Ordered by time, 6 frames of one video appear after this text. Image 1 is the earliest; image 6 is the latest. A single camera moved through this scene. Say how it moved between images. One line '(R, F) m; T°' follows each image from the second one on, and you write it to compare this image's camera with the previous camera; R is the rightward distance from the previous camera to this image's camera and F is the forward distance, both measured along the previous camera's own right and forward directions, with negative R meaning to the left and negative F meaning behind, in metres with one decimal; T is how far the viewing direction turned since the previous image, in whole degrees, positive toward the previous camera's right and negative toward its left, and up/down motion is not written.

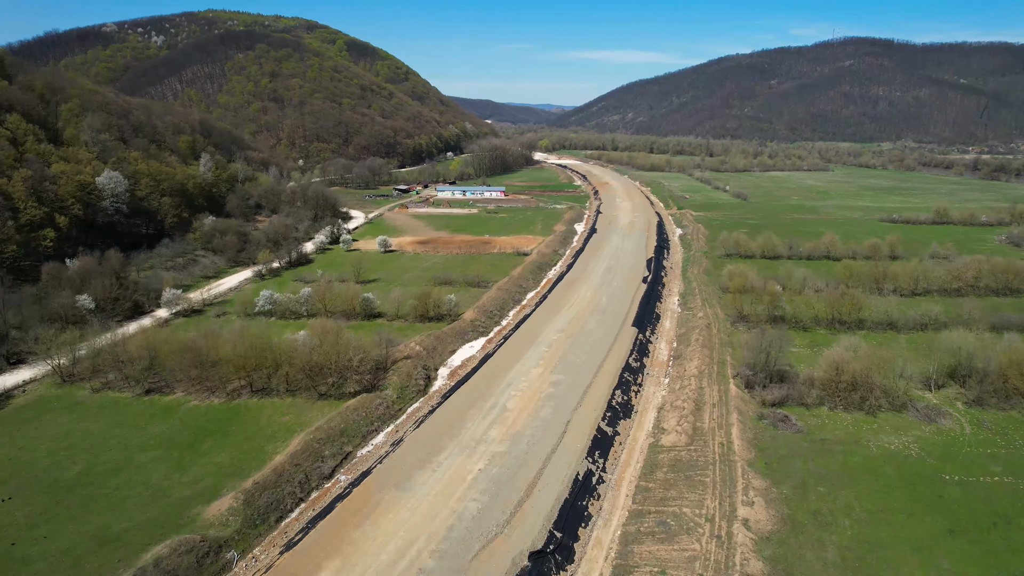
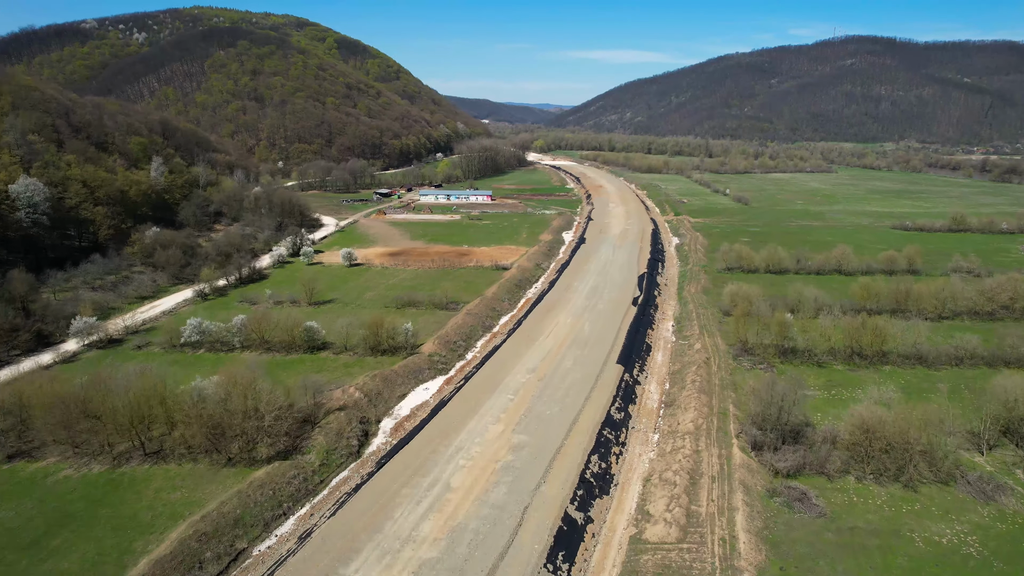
(+1.1, +4.6) m; 0°
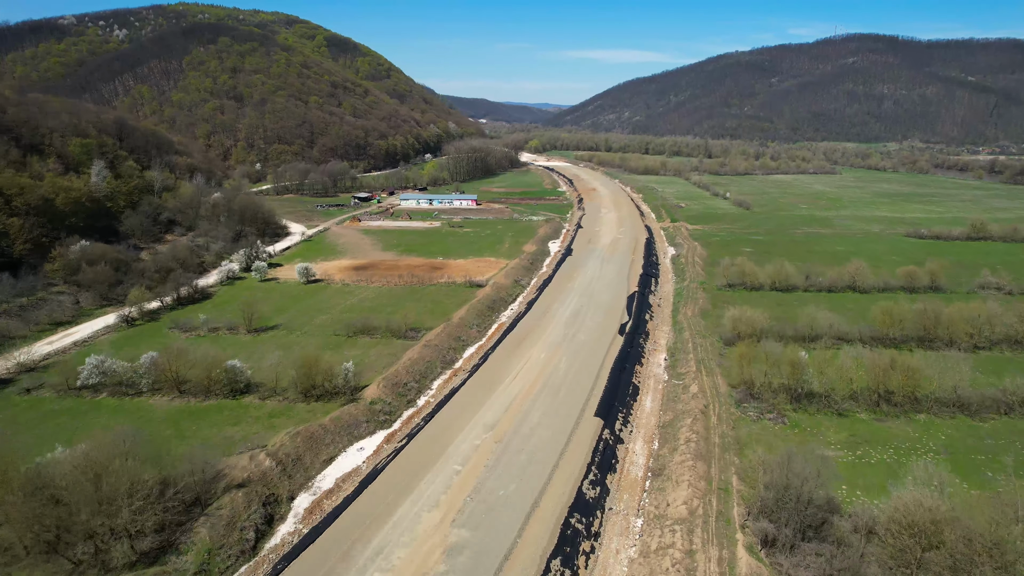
(+1.1, +4.6) m; 0°
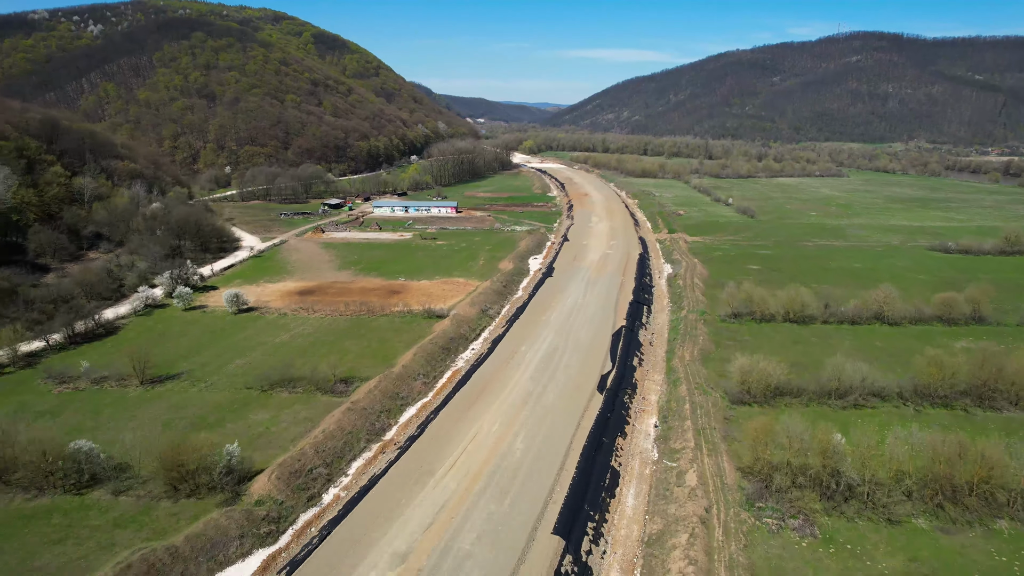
(+1.3, +5.9) m; 0°
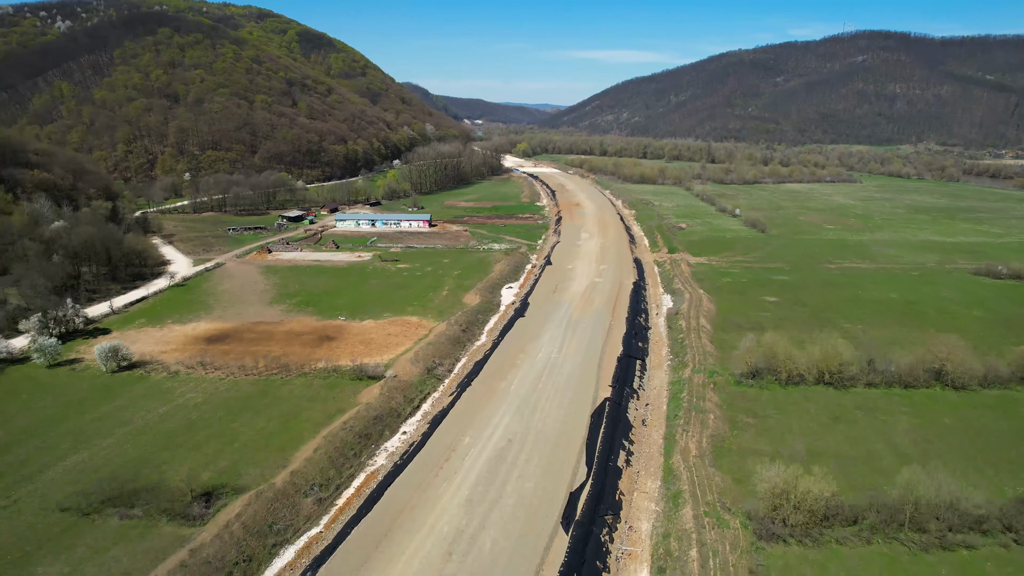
(+1.4, +7.4) m; 0°
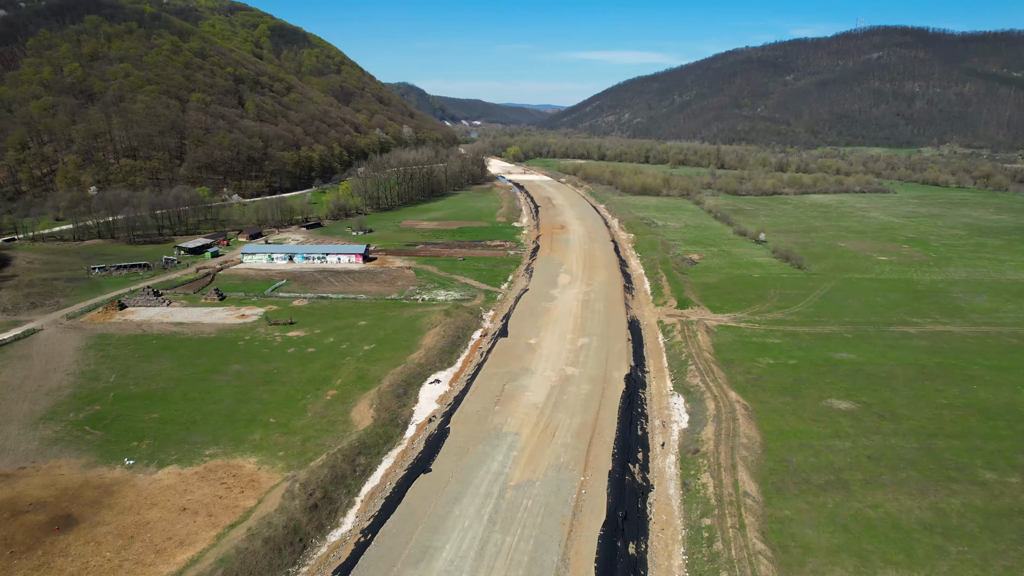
(+2.3, +13.6) m; 0°
